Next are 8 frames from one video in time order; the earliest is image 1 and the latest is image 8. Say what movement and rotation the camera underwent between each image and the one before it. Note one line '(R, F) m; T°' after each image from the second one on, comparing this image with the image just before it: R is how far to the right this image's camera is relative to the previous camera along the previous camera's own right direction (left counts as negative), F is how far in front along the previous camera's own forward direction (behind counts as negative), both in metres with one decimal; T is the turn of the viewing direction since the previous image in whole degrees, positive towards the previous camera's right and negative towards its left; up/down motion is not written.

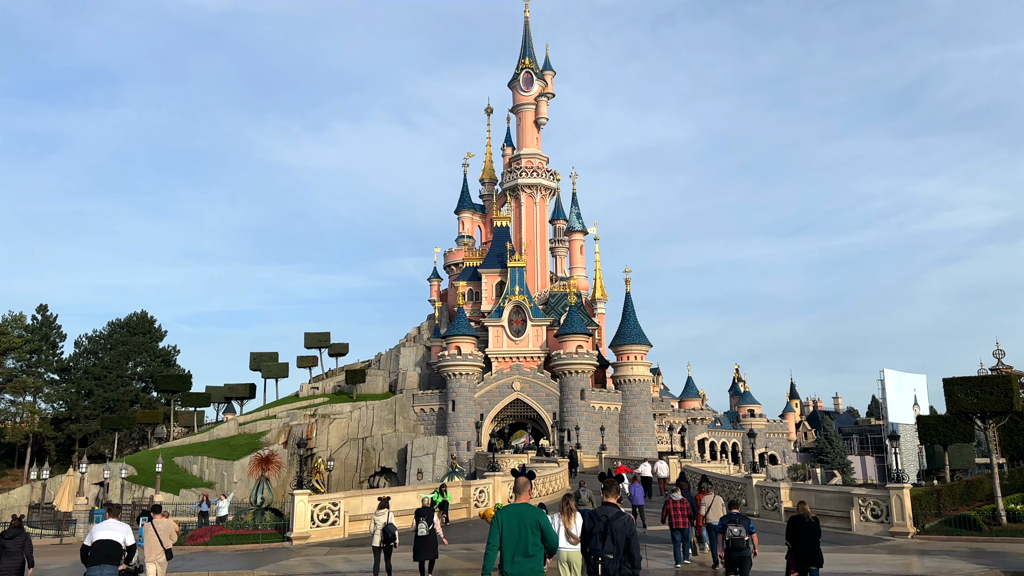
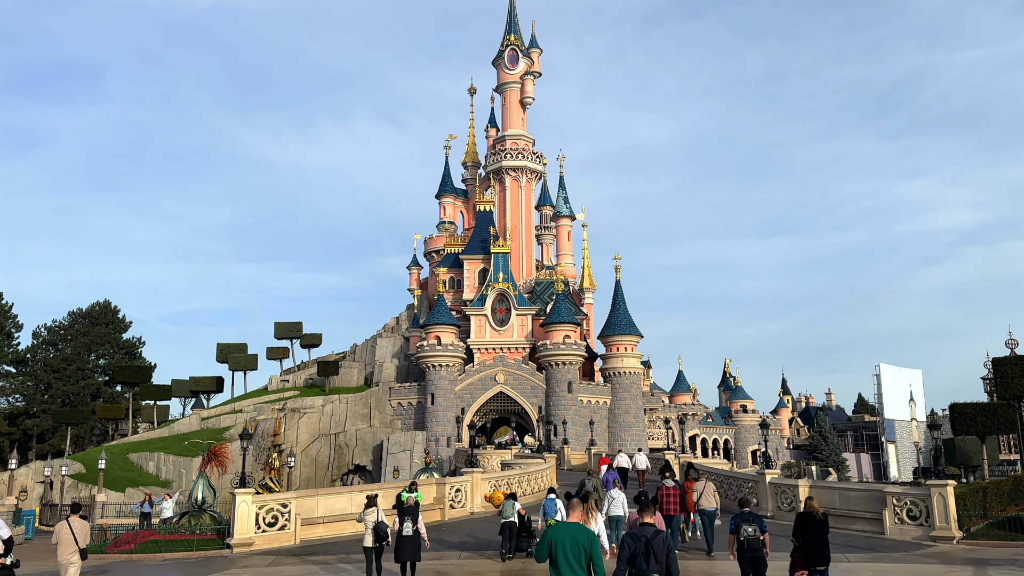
(+0.1, +3.1) m; +1°
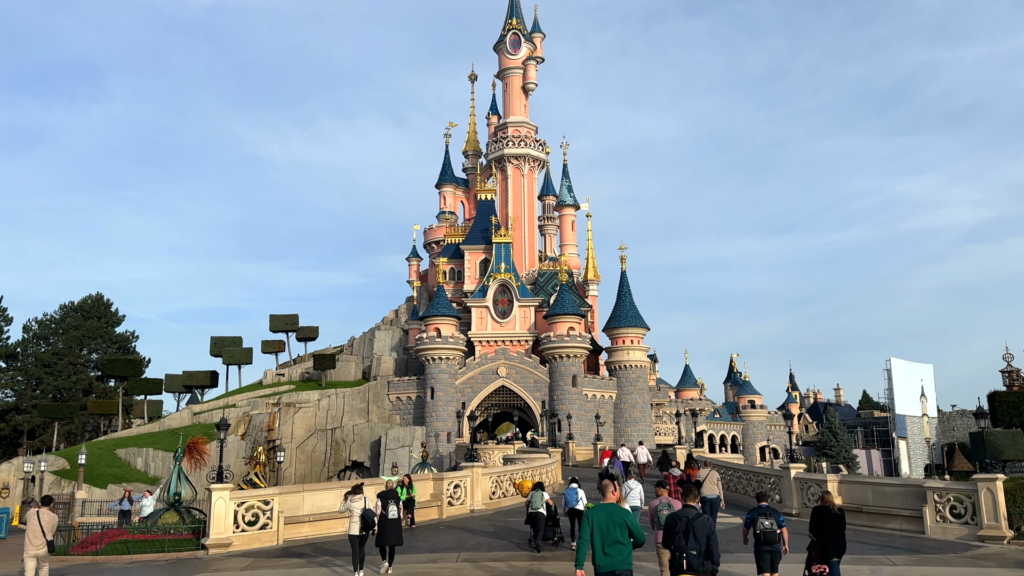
(0.0, +1.7) m; 0°
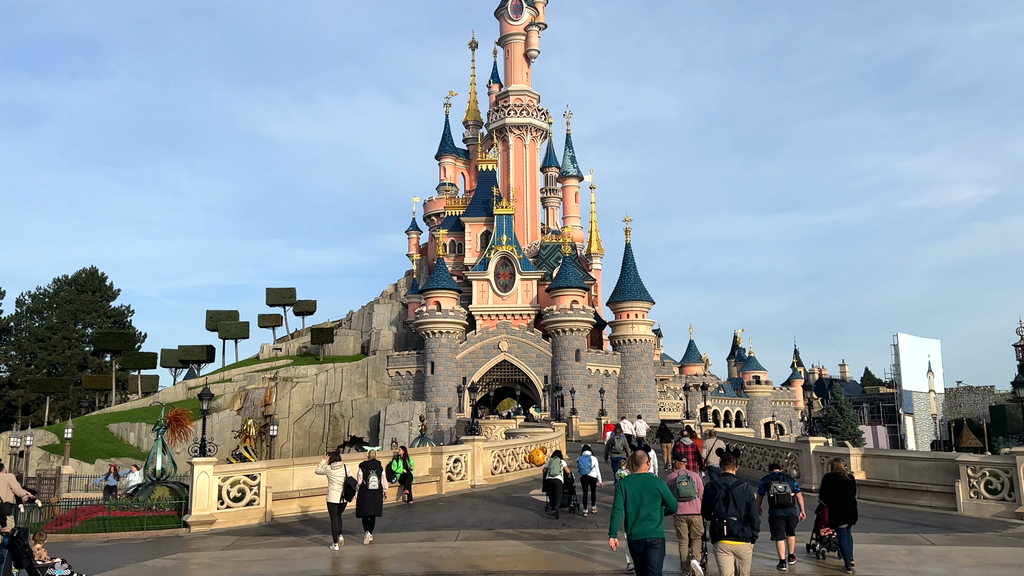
(-0.1, +1.2) m; 0°
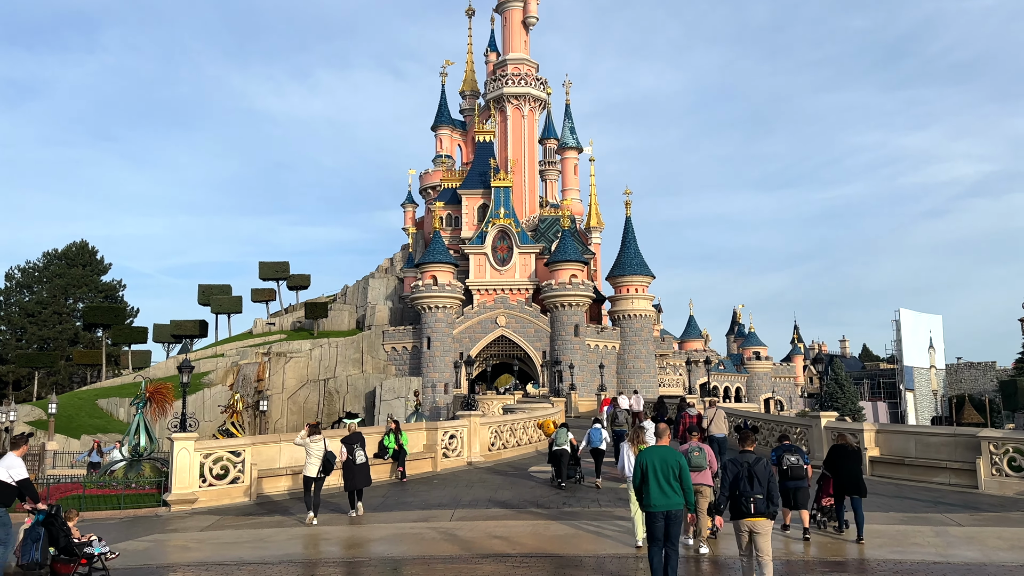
(0.0, +0.9) m; 0°
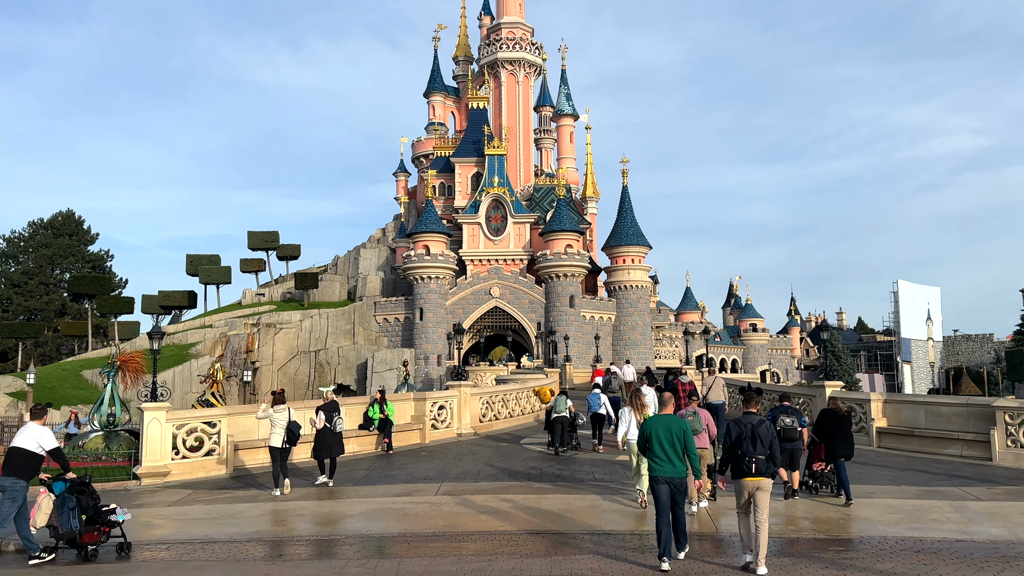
(+0.1, +0.9) m; 0°
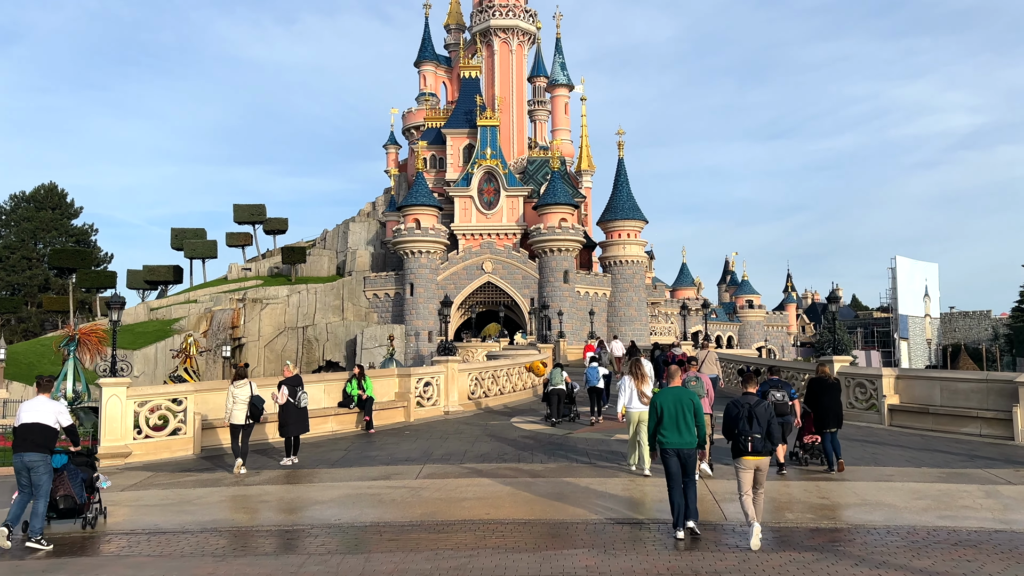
(+0.1, +1.1) m; 0°
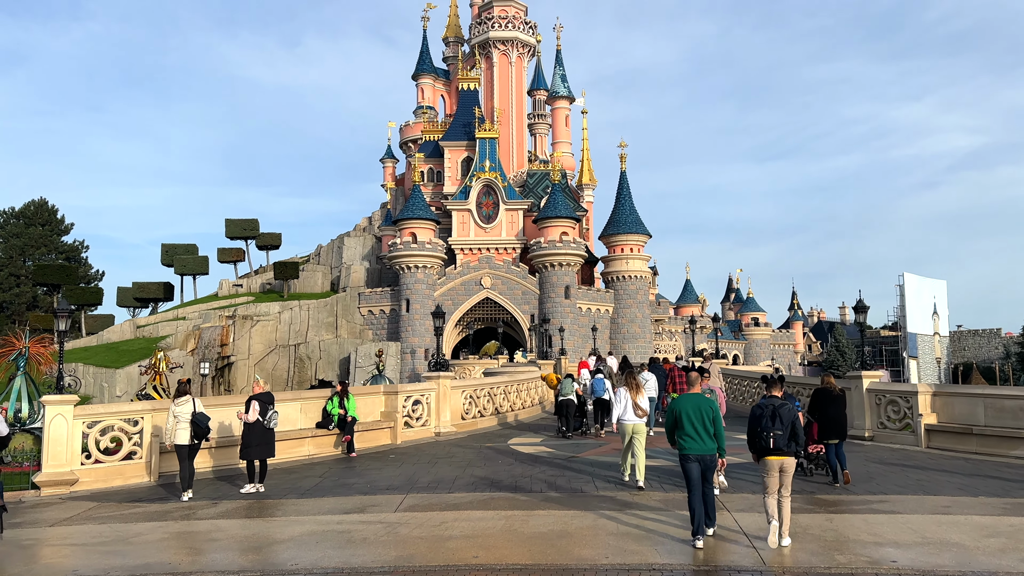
(+0.1, +1.5) m; 0°
